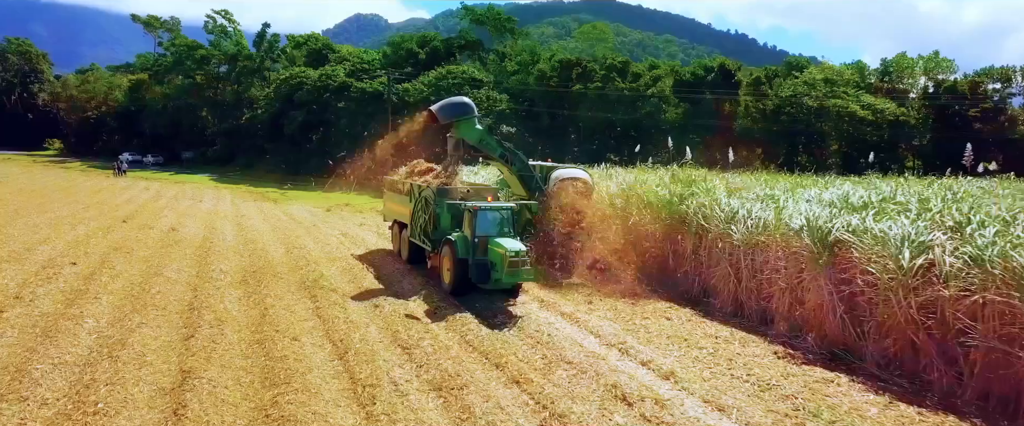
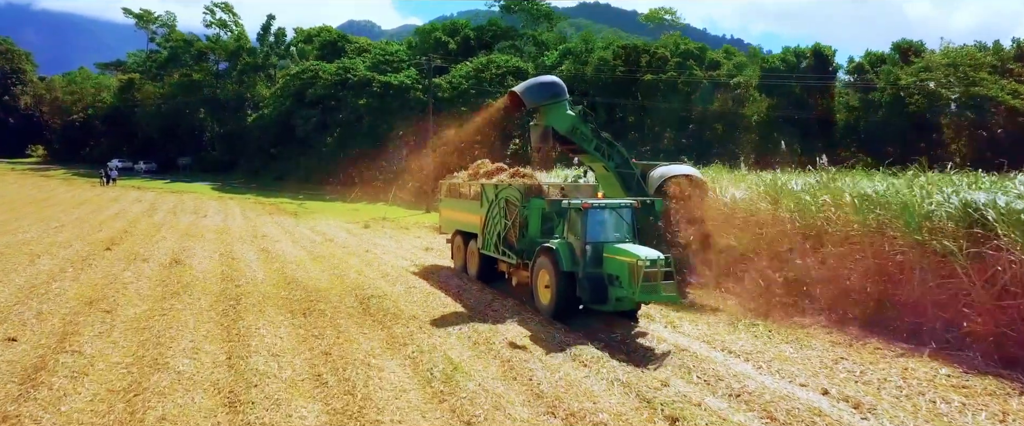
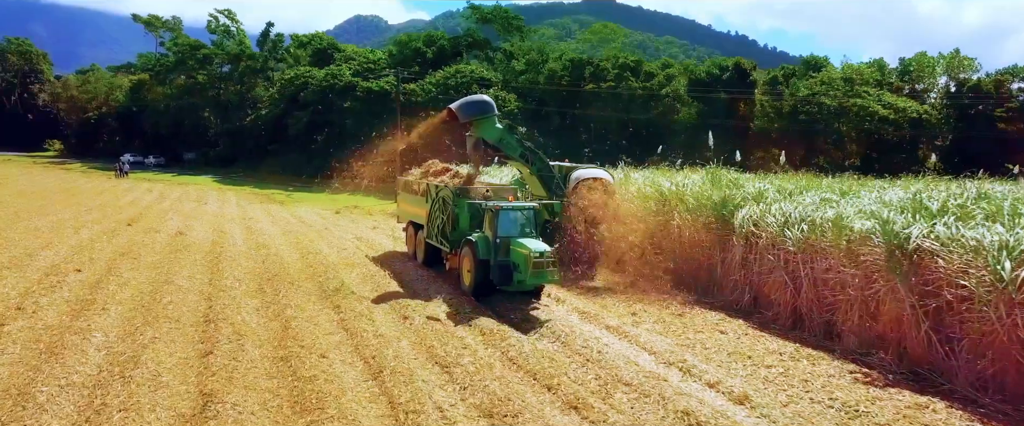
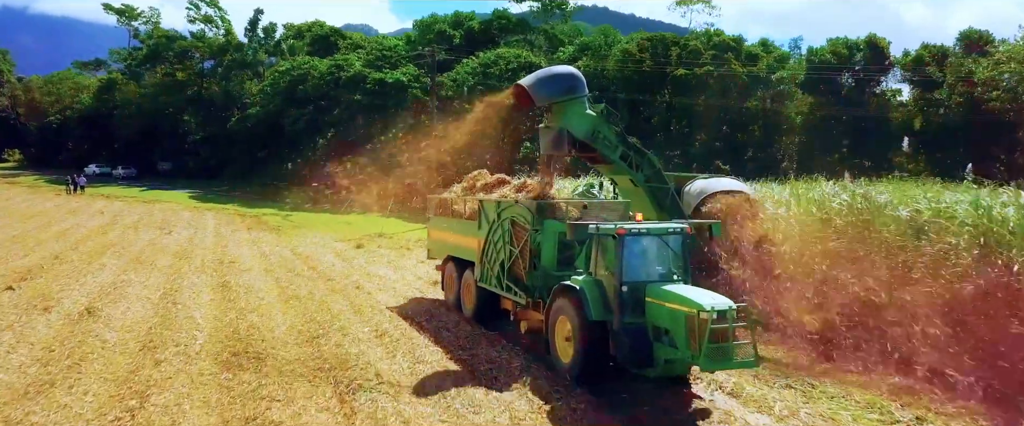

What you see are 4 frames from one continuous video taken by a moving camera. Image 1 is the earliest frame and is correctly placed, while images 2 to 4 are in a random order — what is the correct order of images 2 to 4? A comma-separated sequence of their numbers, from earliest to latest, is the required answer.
3, 2, 4
